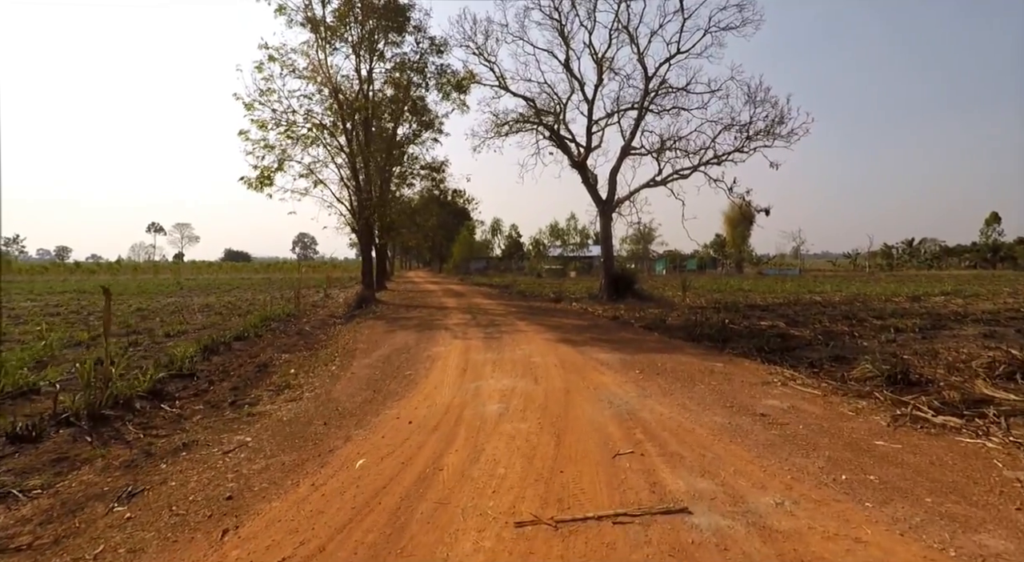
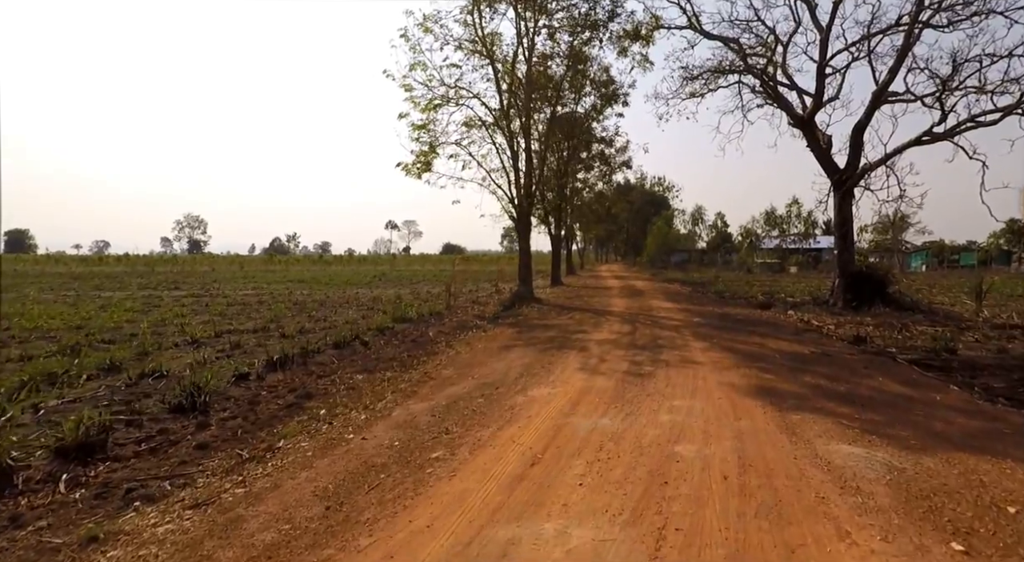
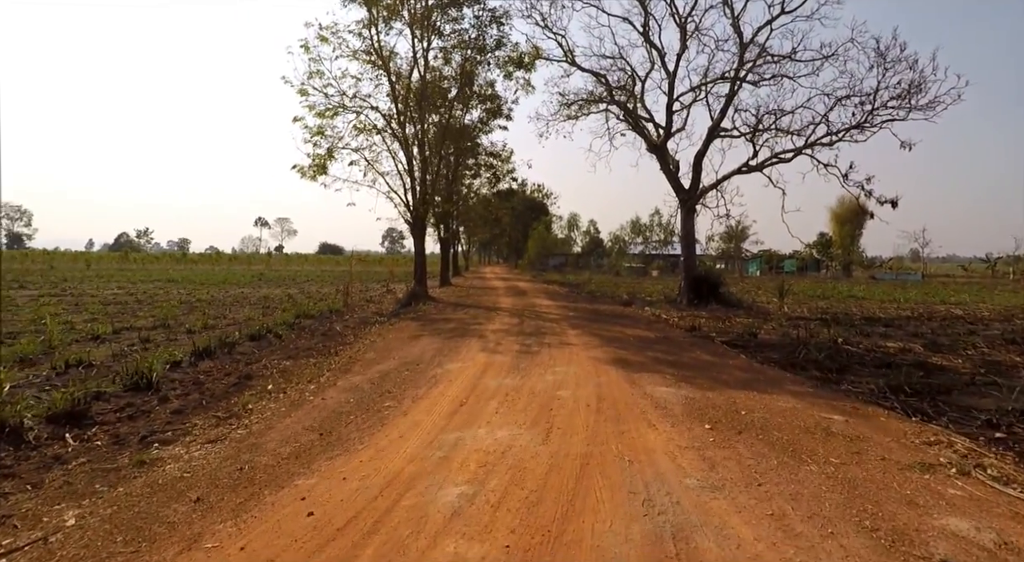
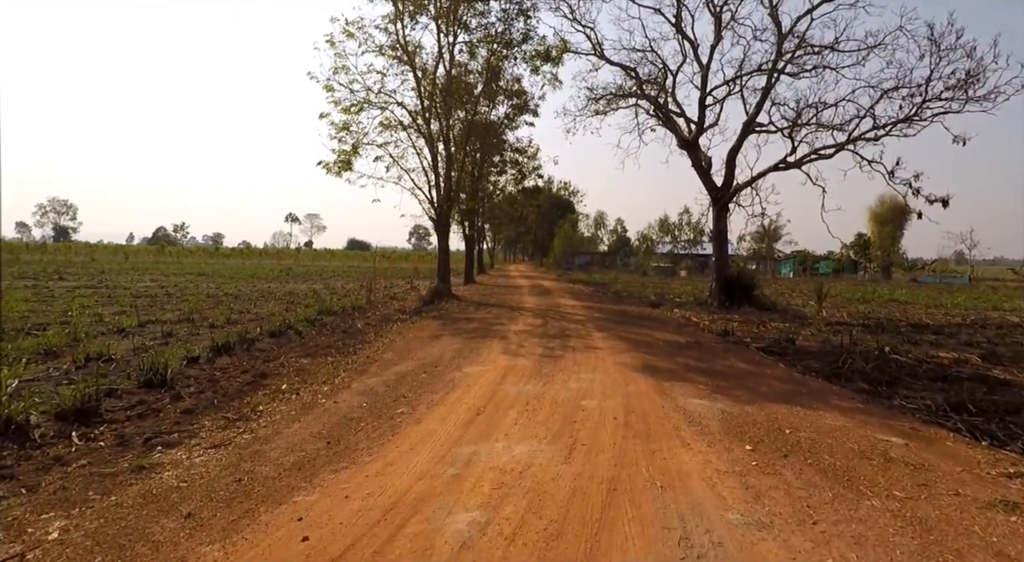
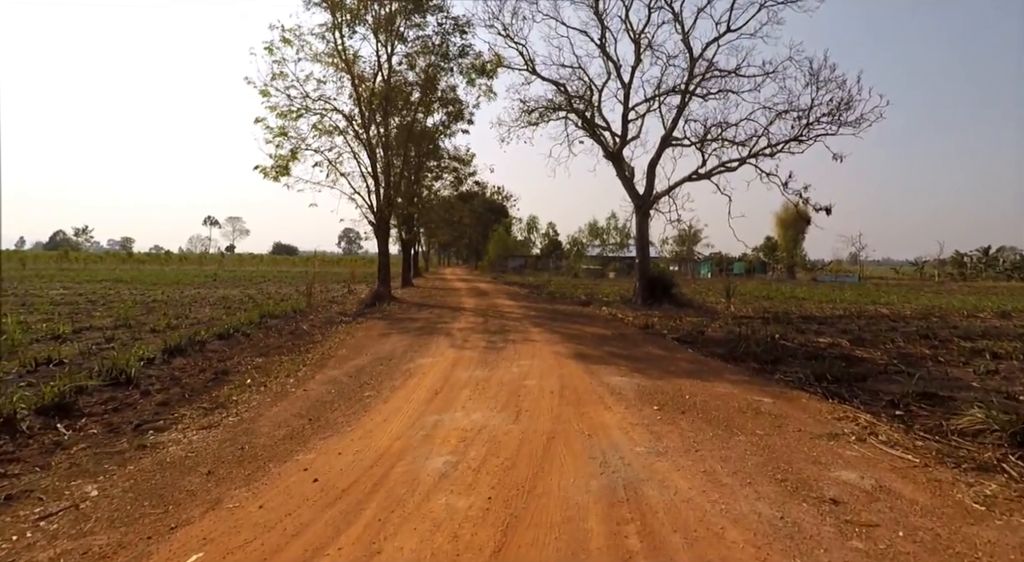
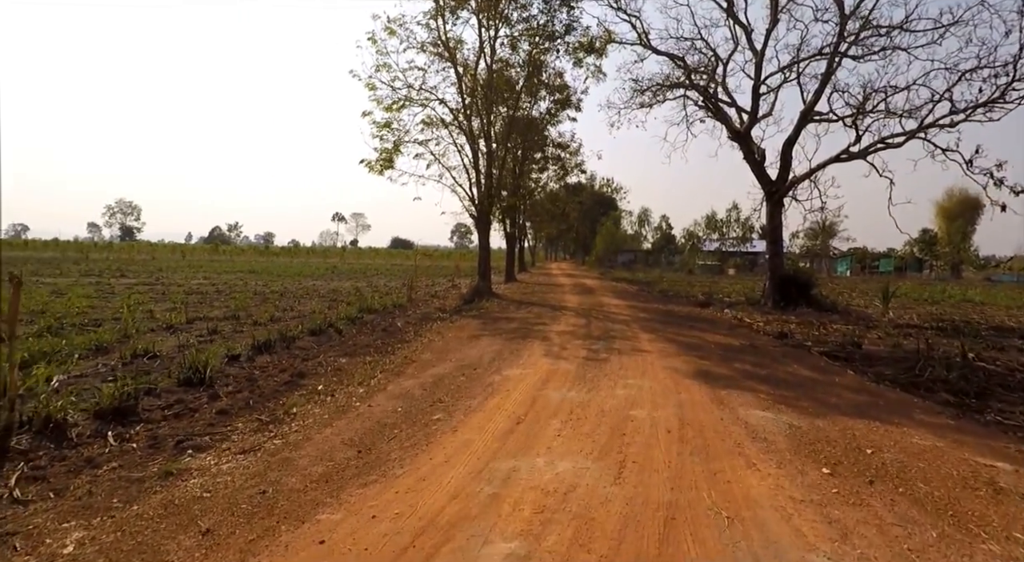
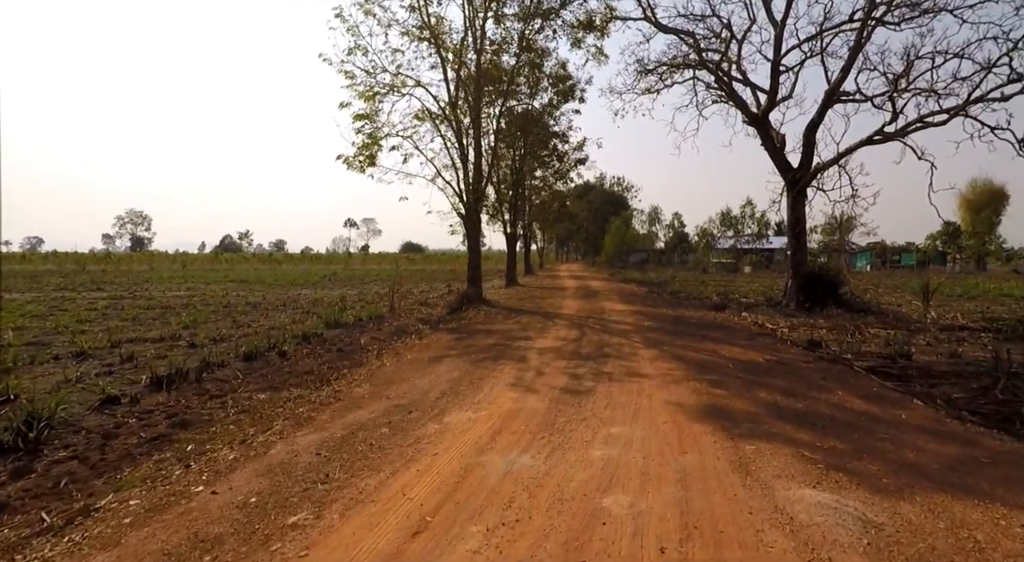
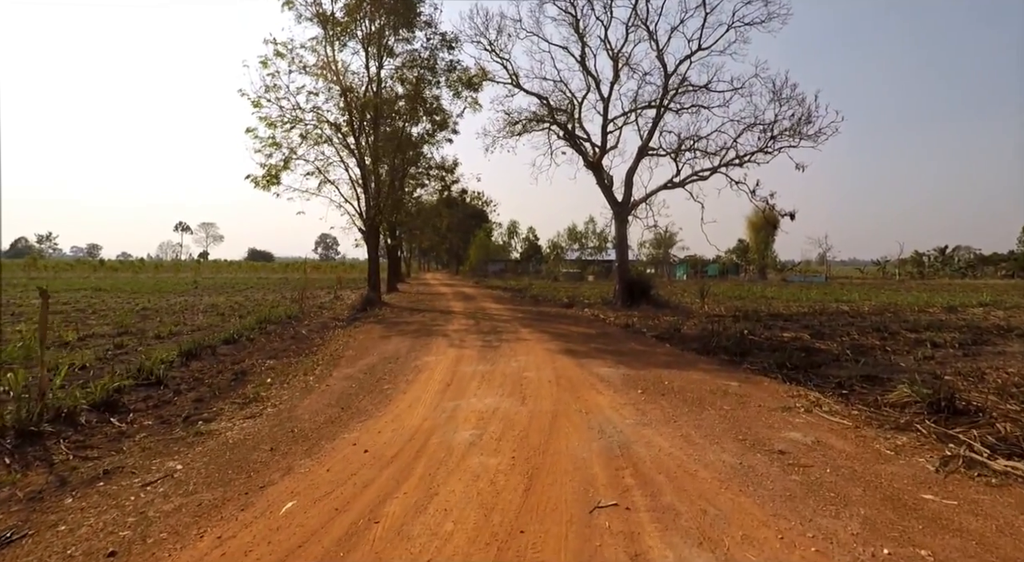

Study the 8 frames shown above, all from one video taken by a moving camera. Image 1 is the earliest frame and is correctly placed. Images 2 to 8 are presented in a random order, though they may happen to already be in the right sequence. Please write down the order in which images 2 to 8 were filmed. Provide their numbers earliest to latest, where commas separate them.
8, 5, 3, 4, 6, 2, 7
